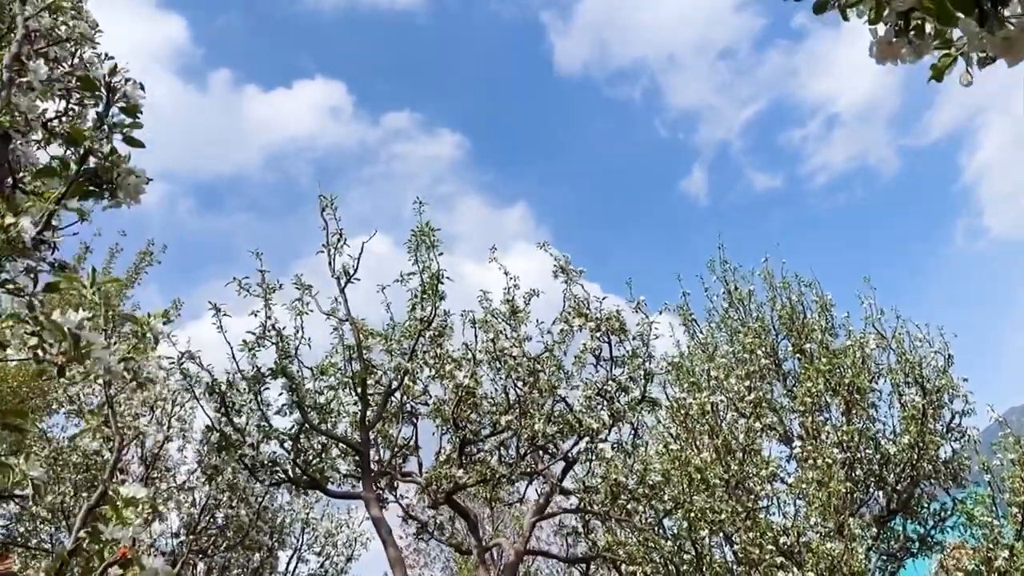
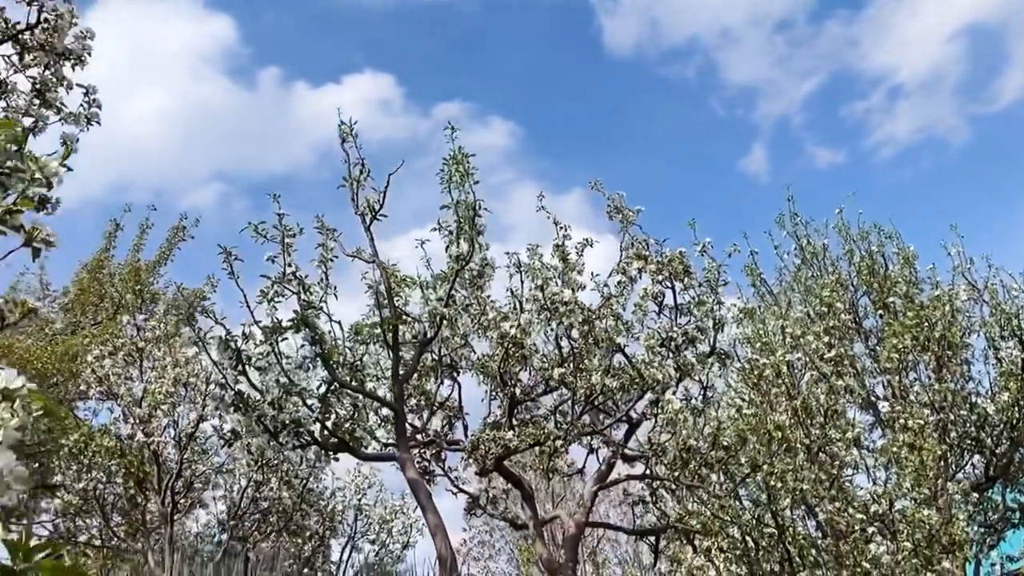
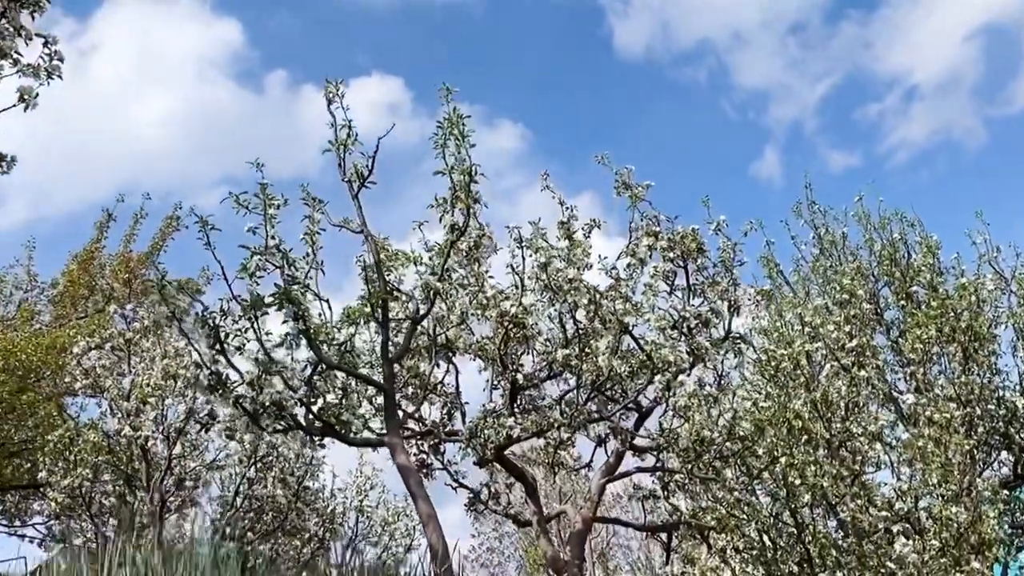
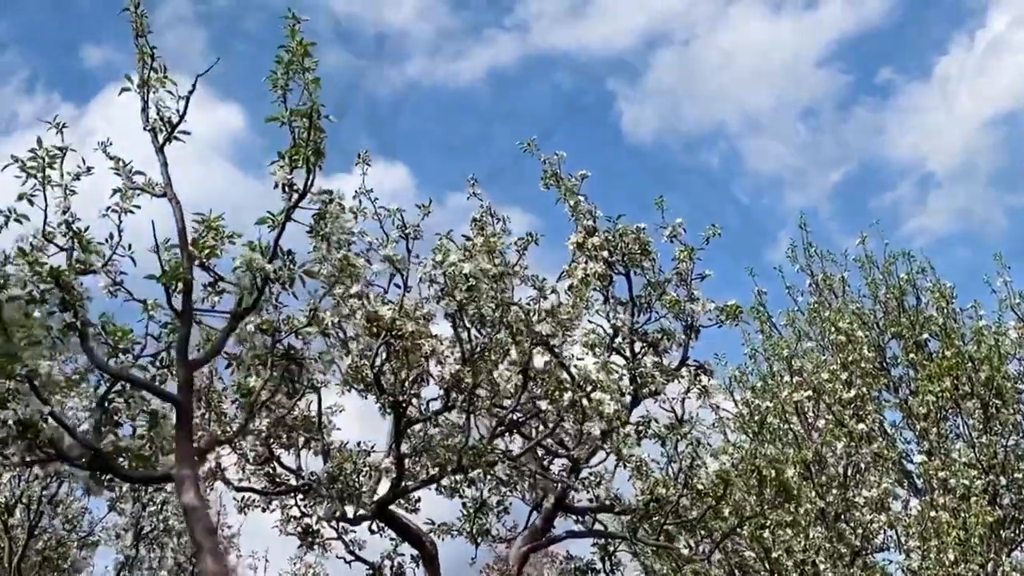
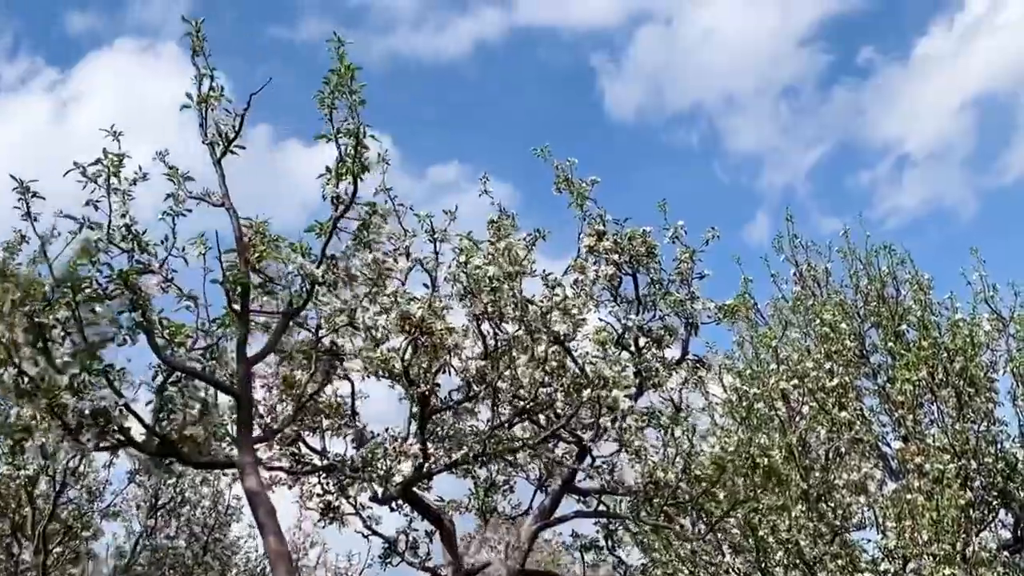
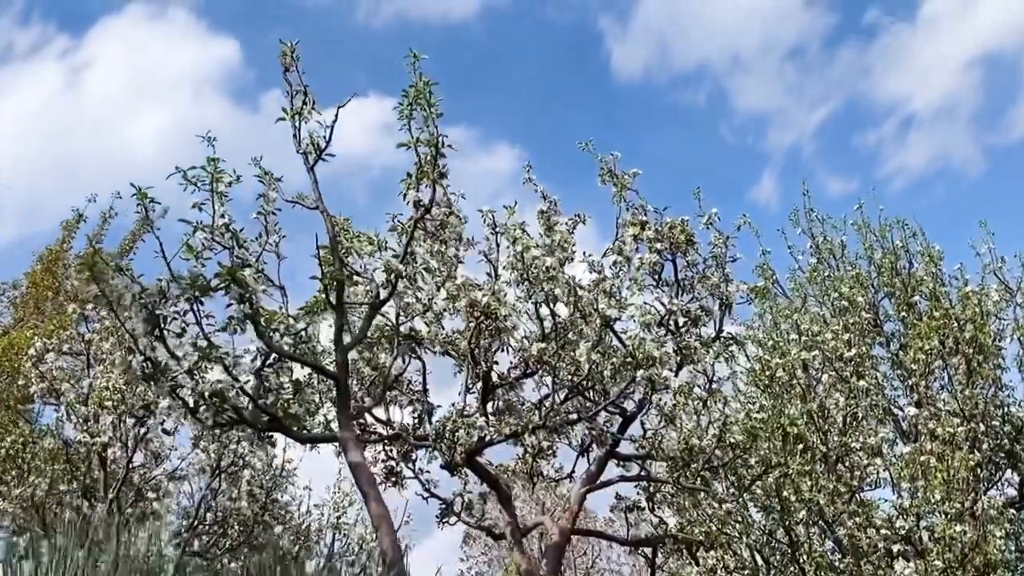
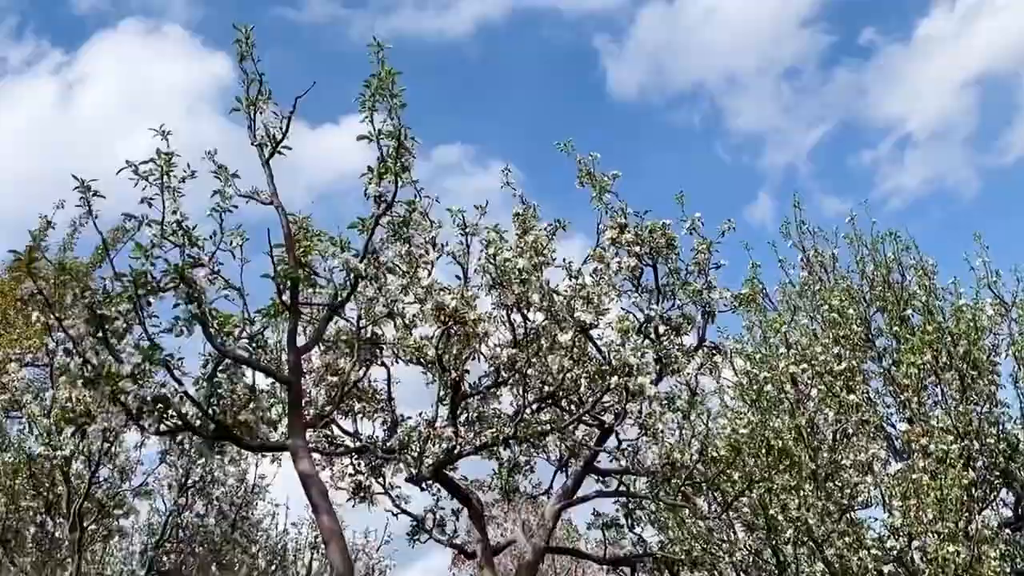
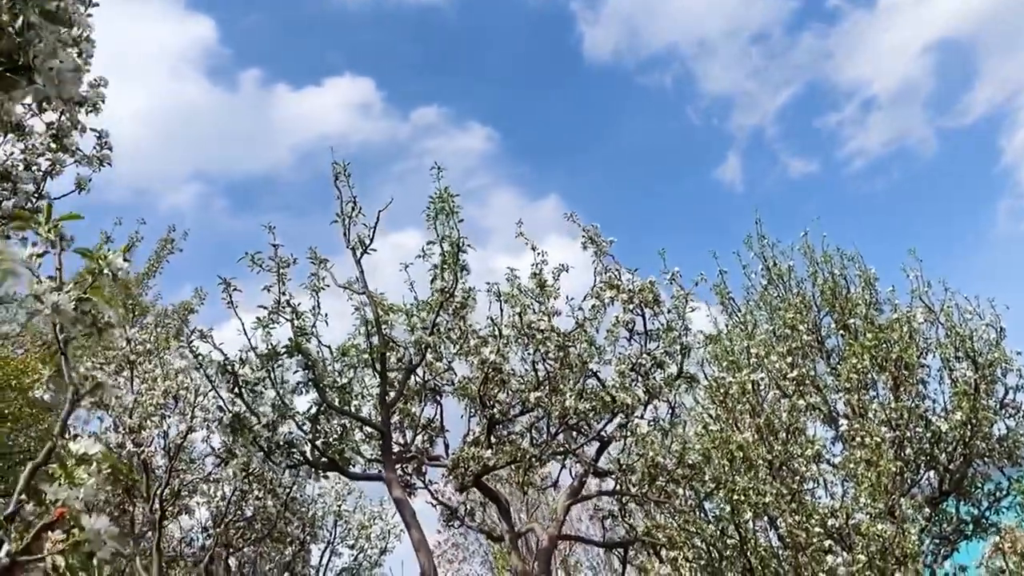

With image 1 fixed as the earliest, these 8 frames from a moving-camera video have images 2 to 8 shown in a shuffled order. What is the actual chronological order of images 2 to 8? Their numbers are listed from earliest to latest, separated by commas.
8, 2, 3, 6, 7, 5, 4
